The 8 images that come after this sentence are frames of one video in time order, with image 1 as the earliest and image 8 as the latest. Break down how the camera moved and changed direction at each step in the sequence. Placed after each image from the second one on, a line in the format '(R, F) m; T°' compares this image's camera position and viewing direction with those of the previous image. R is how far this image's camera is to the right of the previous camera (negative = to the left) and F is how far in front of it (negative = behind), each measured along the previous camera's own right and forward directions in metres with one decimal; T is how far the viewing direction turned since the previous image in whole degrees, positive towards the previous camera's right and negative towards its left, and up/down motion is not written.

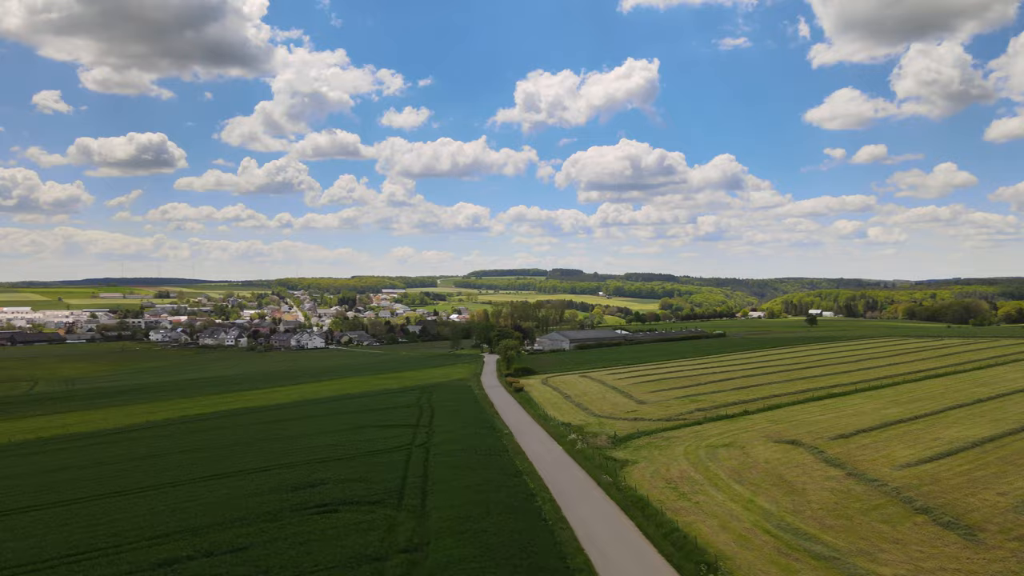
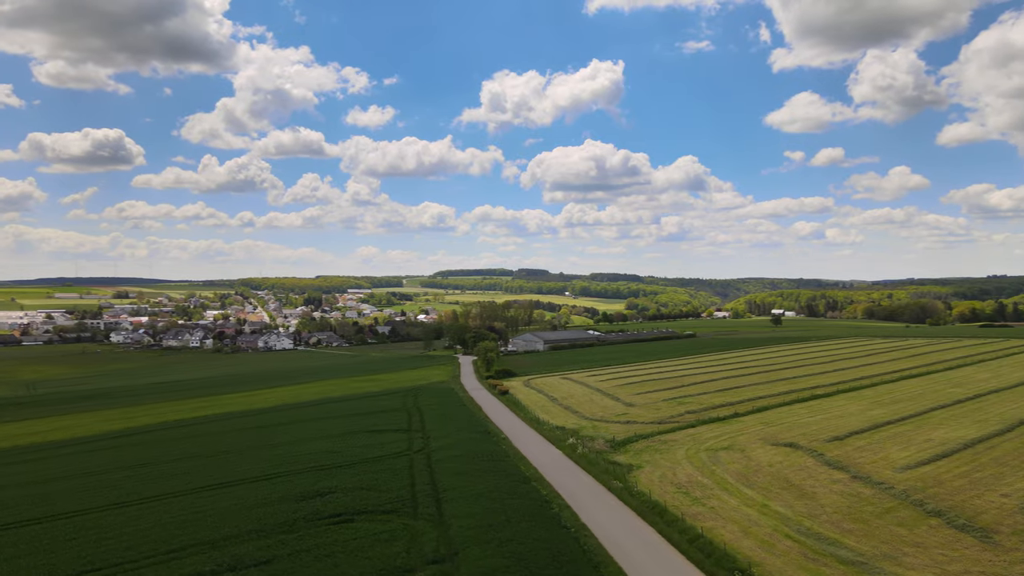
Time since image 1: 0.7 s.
(-1.2, +0.1) m; +3°
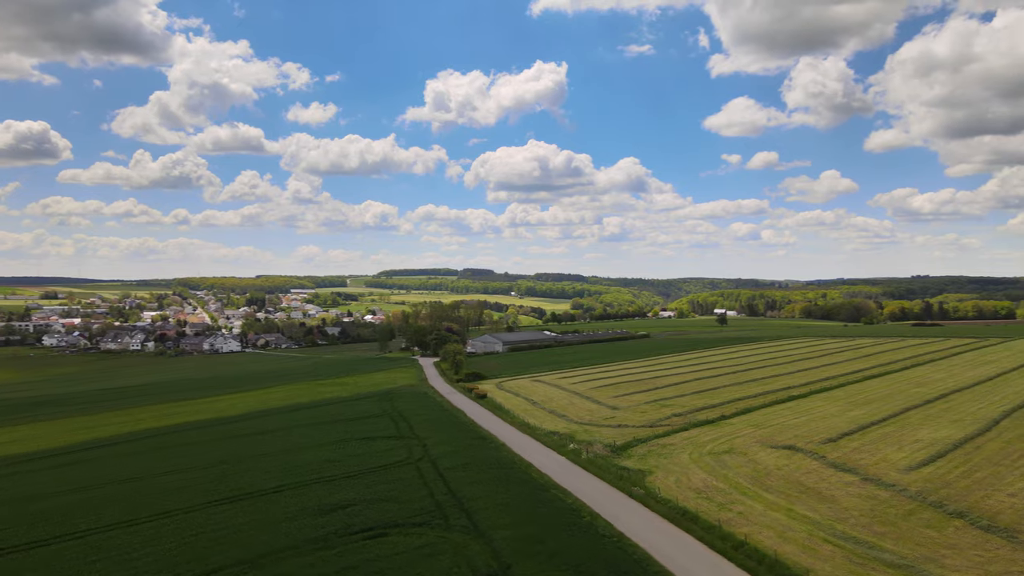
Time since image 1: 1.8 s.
(-2.1, +0.2) m; +4°
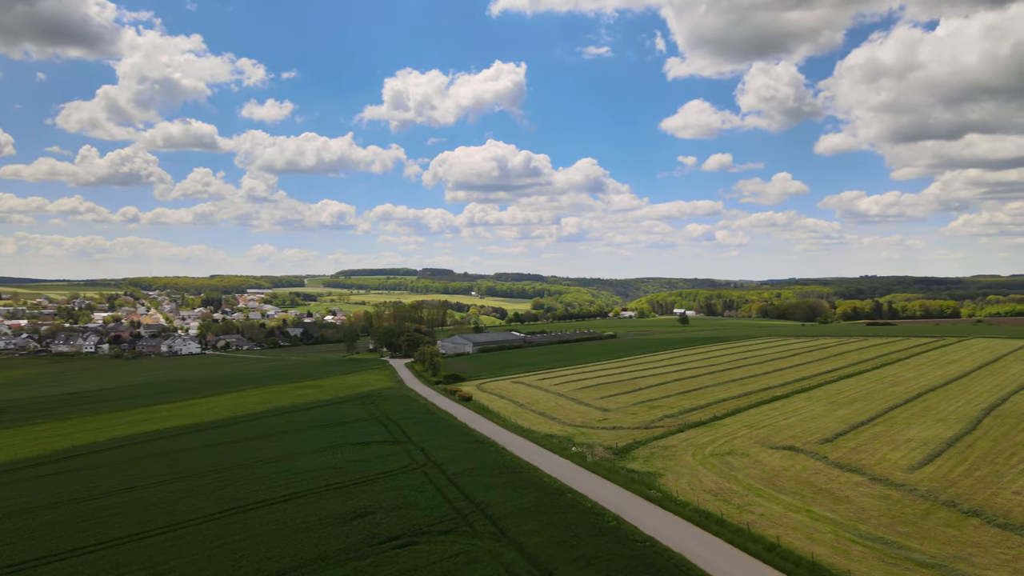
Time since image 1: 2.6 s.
(-1.6, +0.1) m; +3°
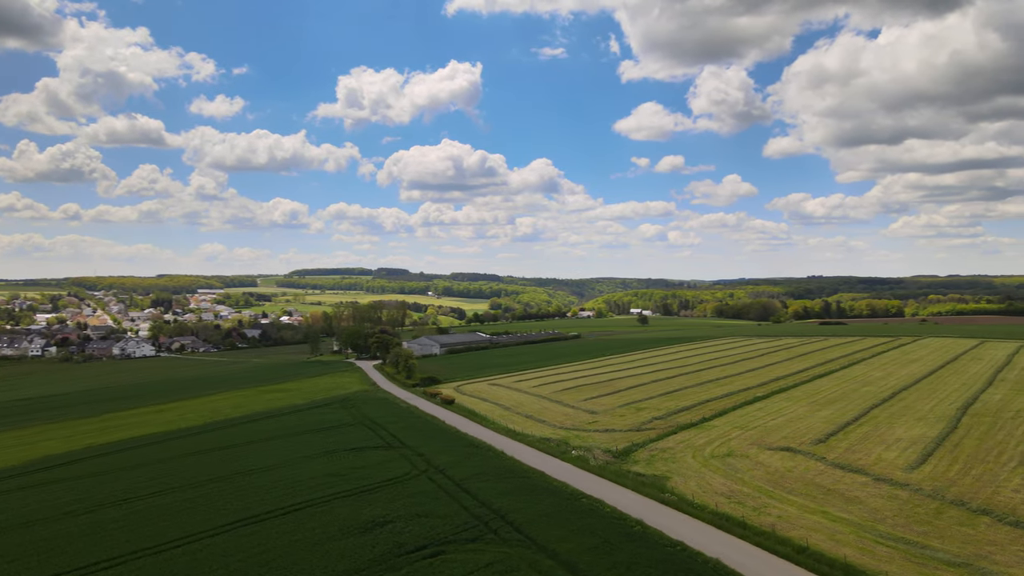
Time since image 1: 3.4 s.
(-1.6, +0.1) m; +3°
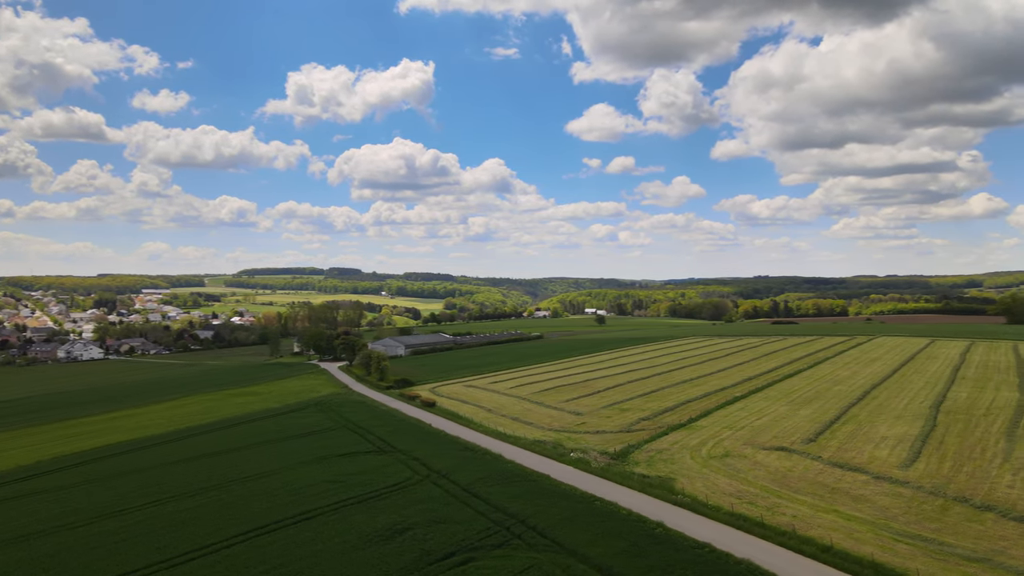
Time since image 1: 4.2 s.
(-1.7, +0.1) m; +3°
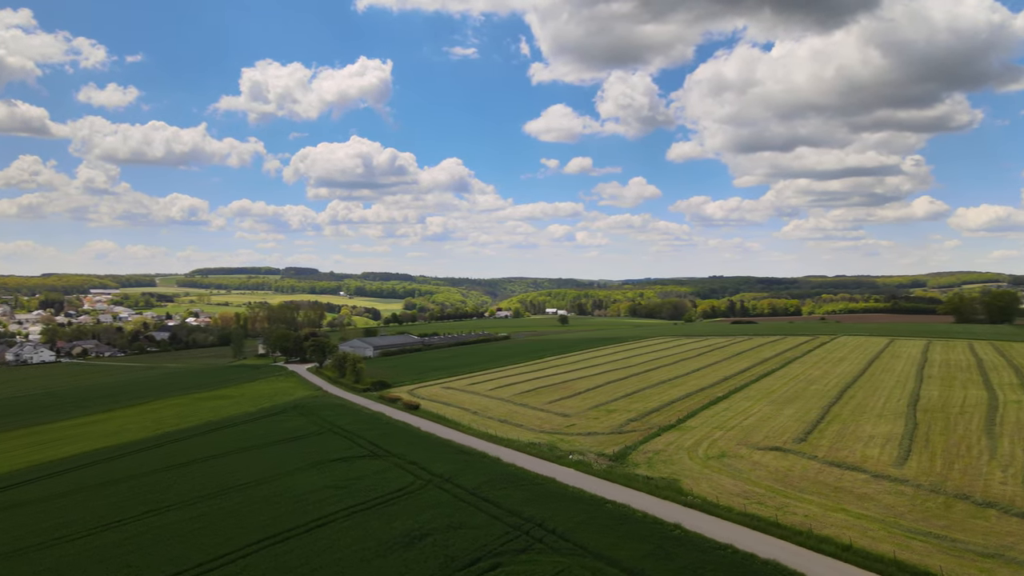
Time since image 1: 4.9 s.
(-1.5, 0.0) m; +3°
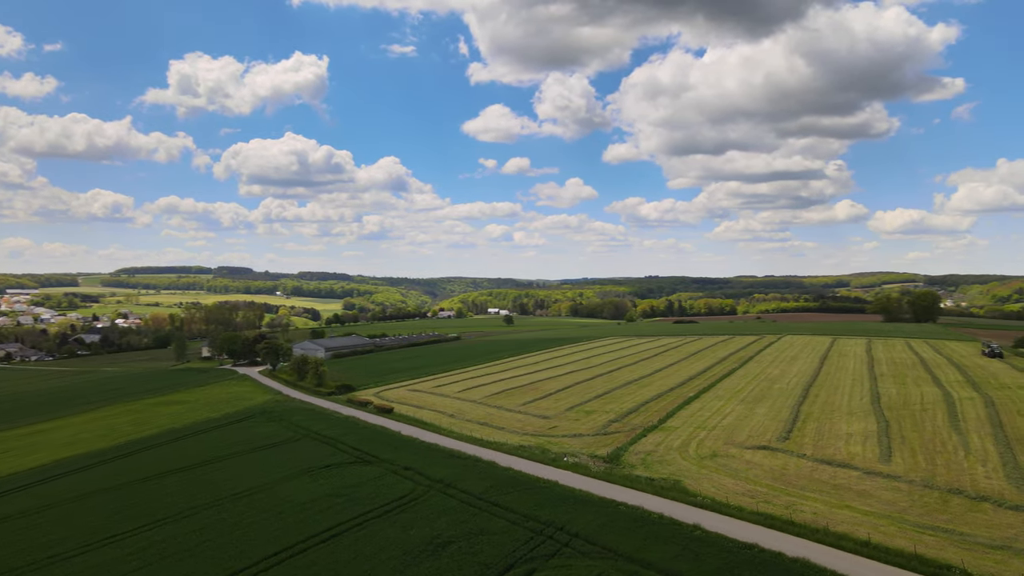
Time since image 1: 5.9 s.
(-2.1, 0.0) m; +5°
